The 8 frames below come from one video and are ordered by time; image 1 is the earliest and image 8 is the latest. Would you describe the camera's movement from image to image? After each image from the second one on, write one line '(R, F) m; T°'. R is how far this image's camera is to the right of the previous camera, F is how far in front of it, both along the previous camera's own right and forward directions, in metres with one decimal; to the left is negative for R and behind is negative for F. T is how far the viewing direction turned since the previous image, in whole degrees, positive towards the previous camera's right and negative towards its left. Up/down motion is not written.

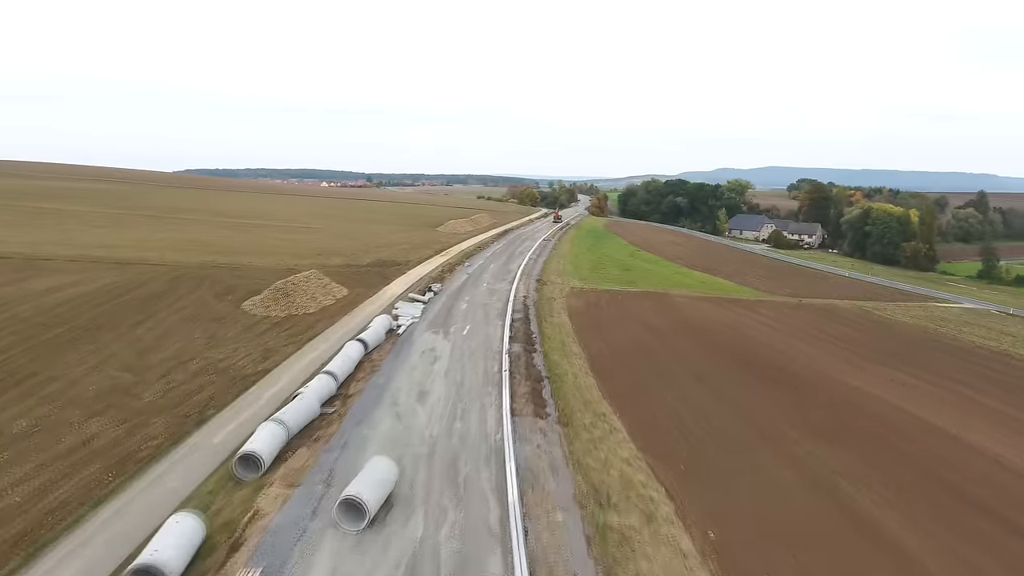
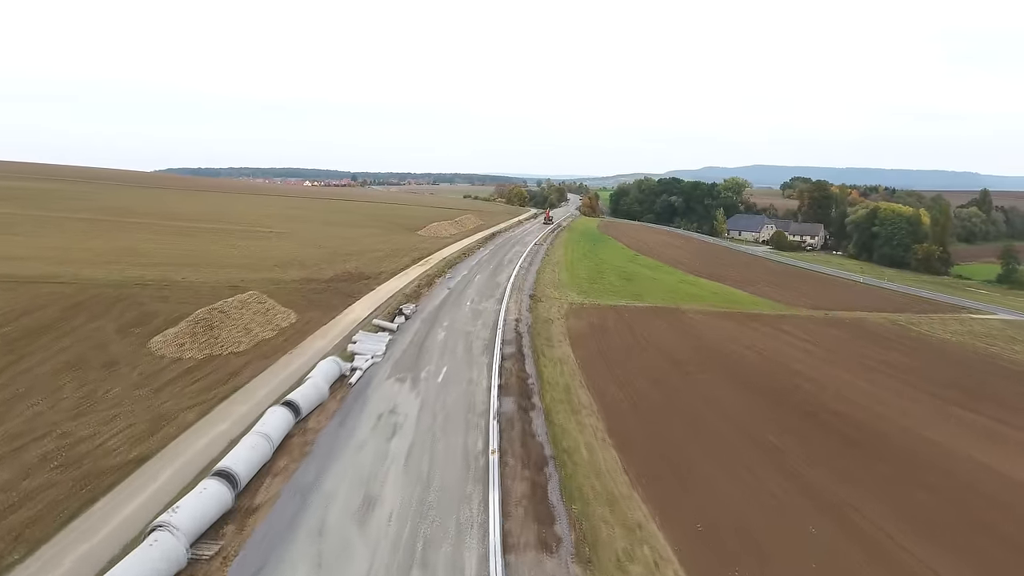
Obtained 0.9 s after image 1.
(0.0, +4.4) m; +1°
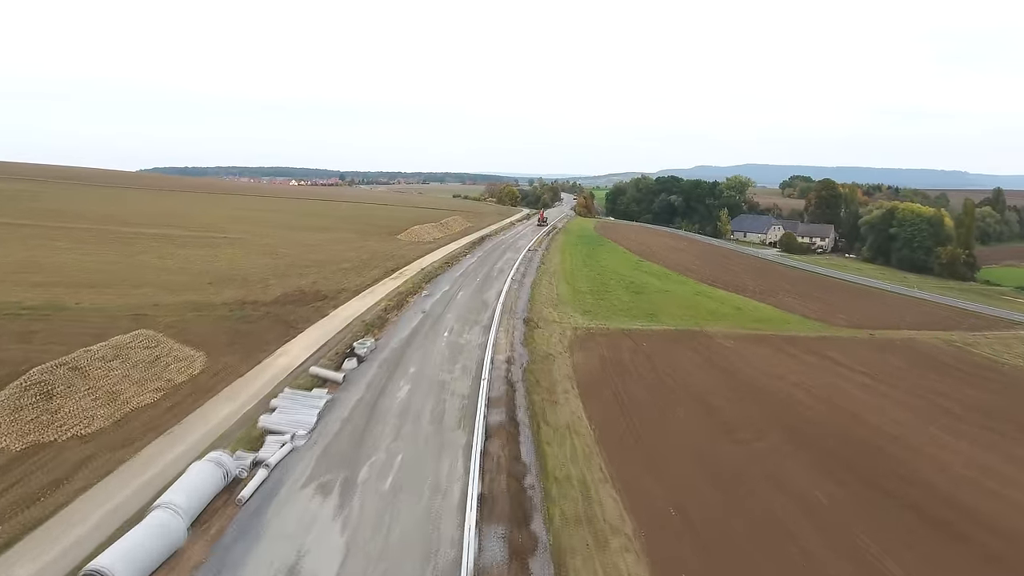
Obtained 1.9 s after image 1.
(+0.1, +5.1) m; +1°
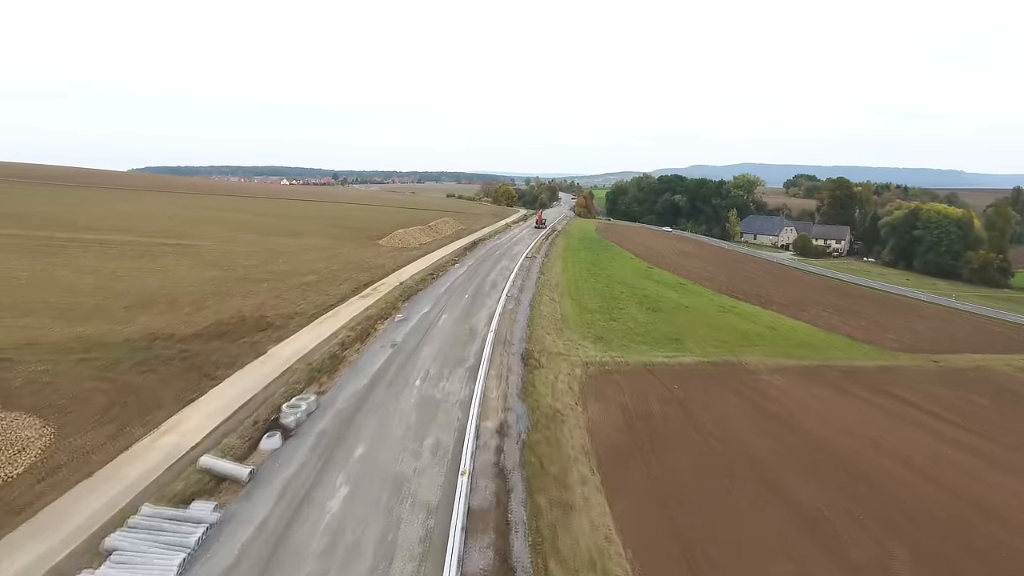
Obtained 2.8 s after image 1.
(+0.1, +4.6) m; 0°
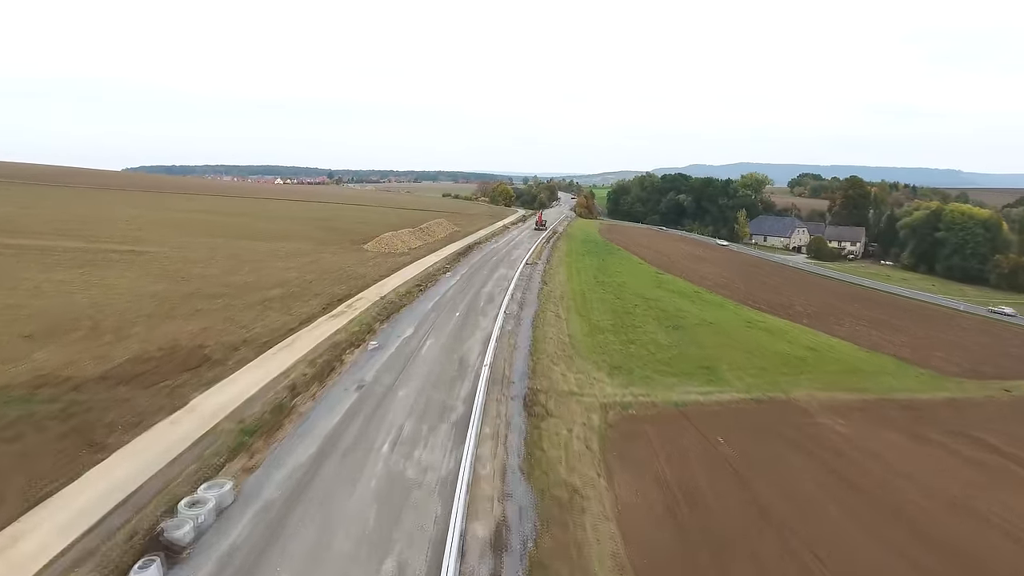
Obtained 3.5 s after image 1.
(0.0, +3.5) m; 0°
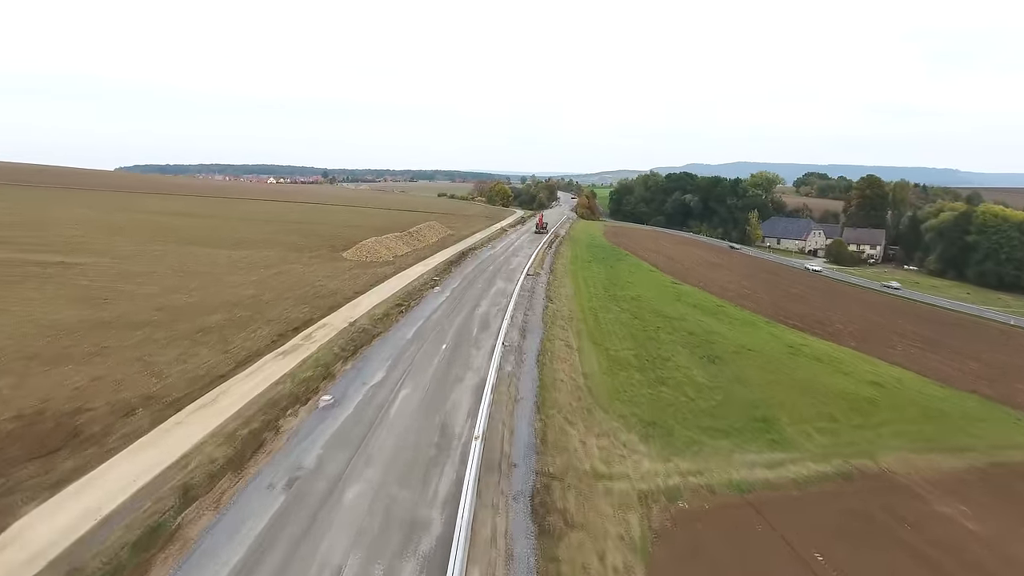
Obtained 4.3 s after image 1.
(-0.1, +4.1) m; 0°
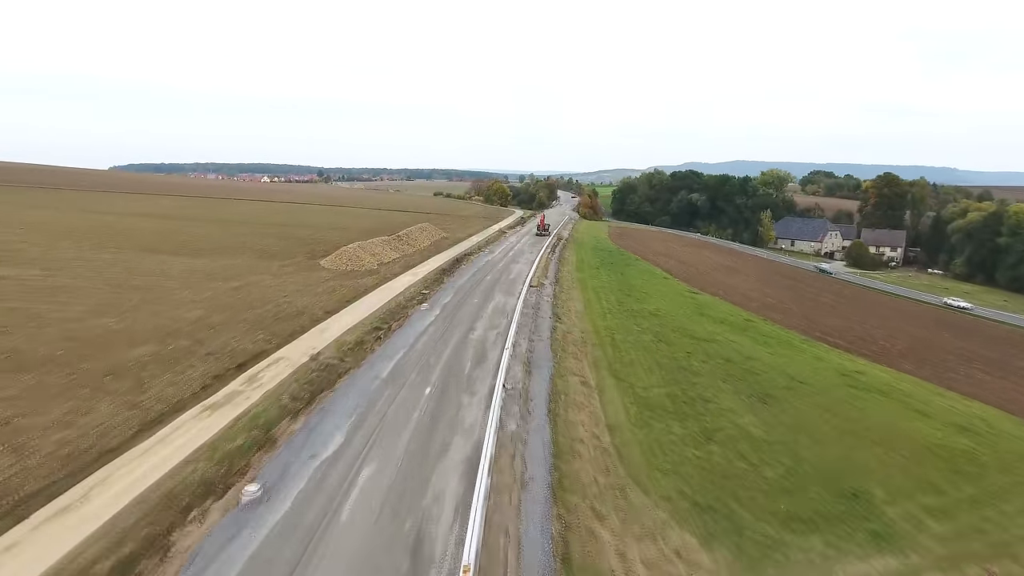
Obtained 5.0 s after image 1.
(-0.1, +3.6) m; 0°
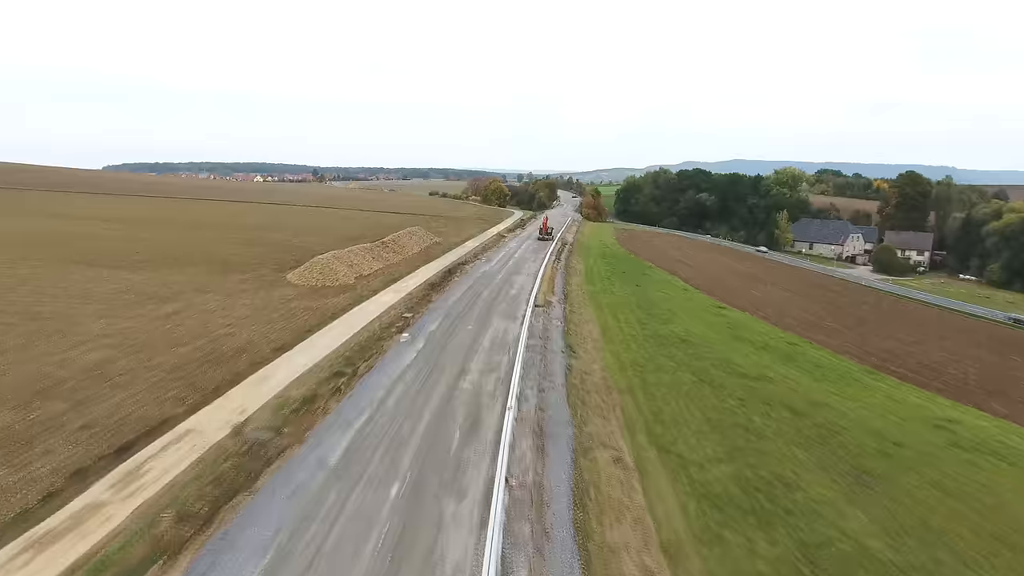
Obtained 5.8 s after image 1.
(-0.1, +4.1) m; 0°
